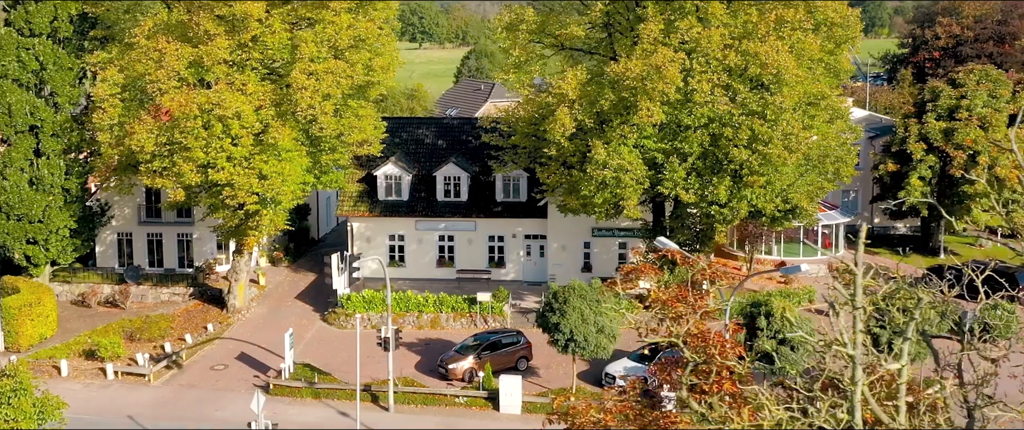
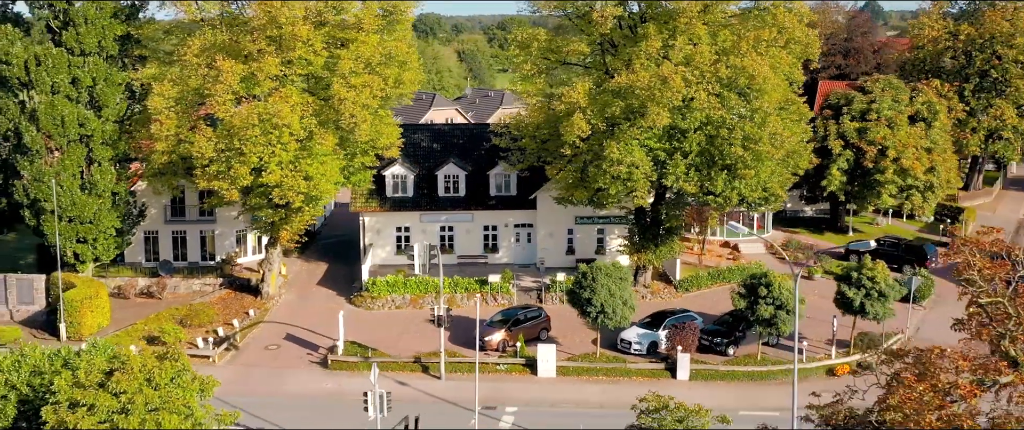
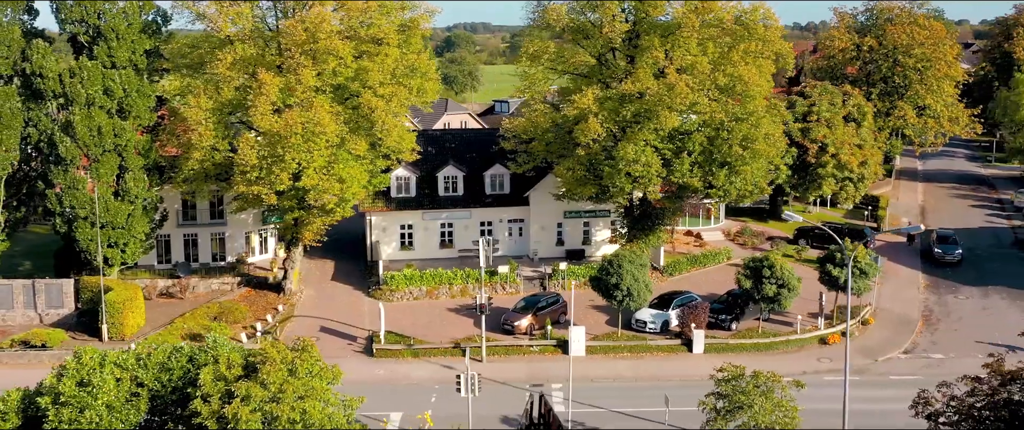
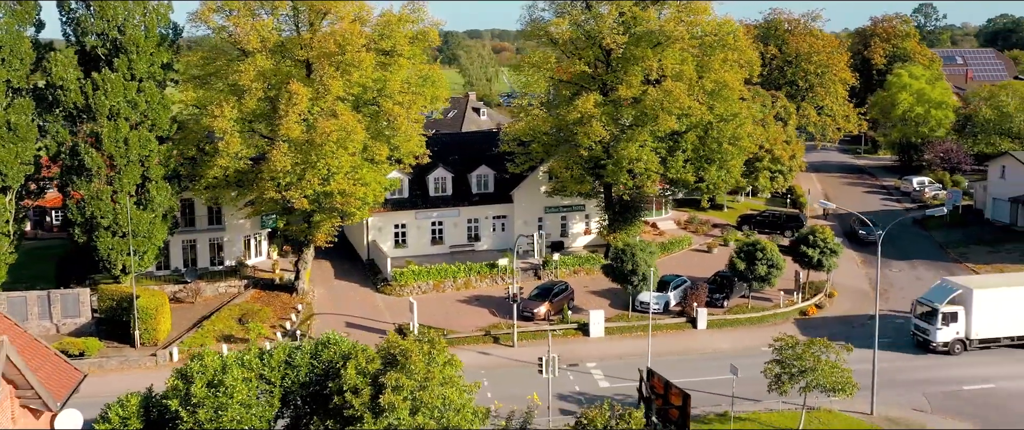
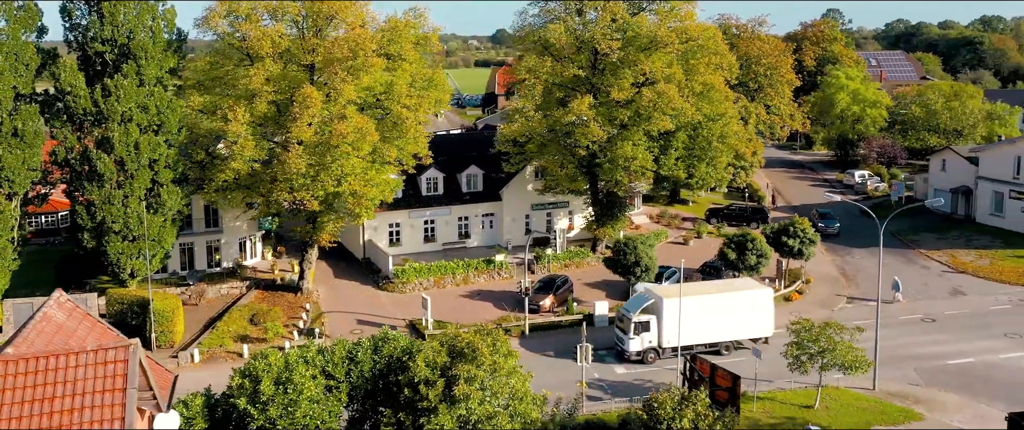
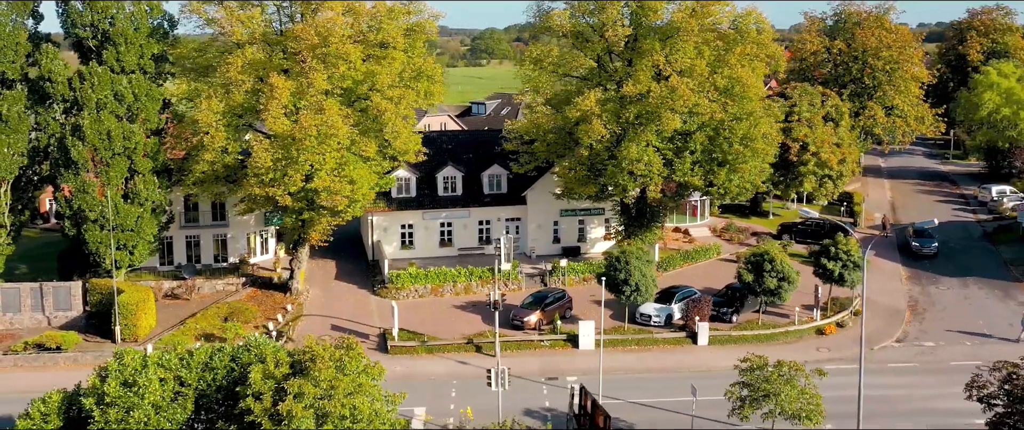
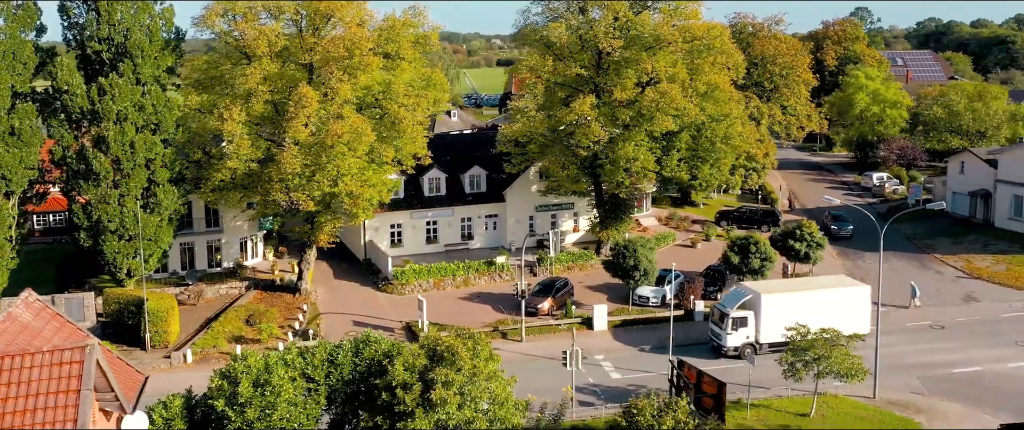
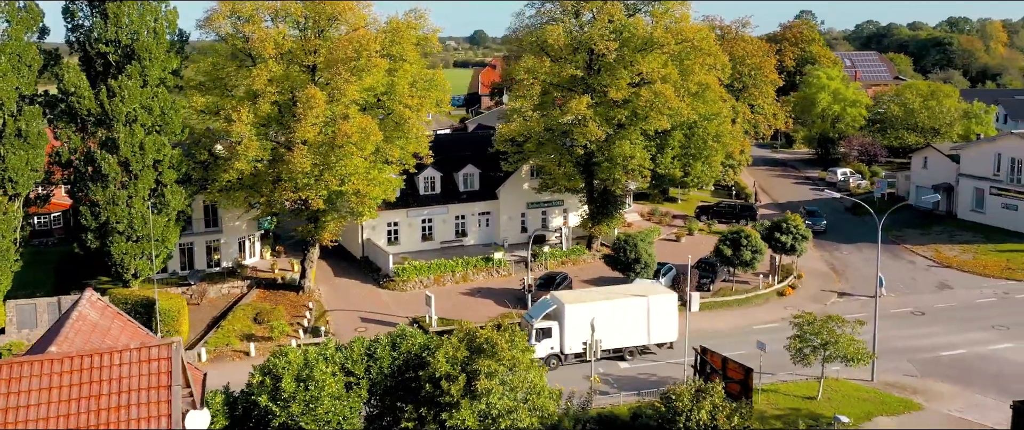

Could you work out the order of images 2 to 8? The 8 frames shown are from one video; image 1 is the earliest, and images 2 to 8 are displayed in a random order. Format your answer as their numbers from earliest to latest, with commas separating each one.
2, 3, 6, 4, 7, 5, 8
